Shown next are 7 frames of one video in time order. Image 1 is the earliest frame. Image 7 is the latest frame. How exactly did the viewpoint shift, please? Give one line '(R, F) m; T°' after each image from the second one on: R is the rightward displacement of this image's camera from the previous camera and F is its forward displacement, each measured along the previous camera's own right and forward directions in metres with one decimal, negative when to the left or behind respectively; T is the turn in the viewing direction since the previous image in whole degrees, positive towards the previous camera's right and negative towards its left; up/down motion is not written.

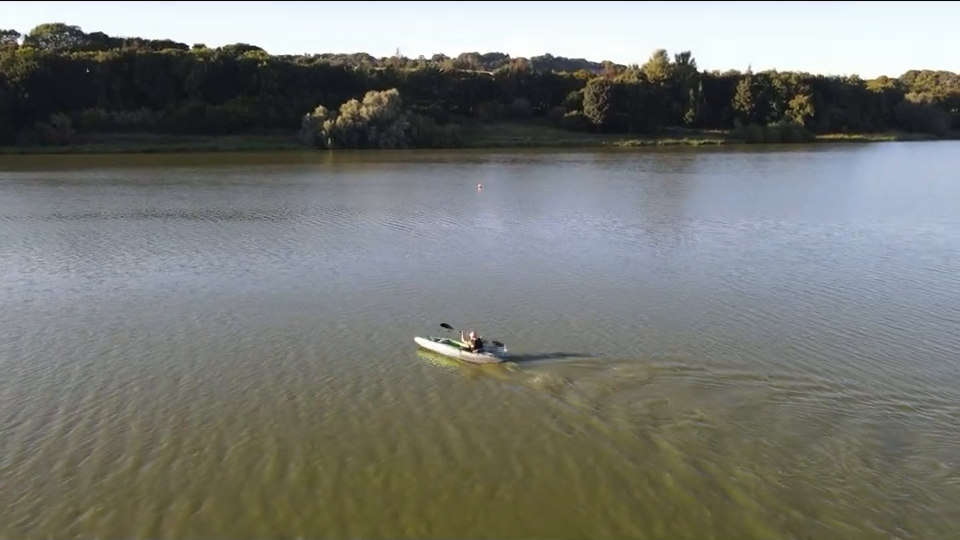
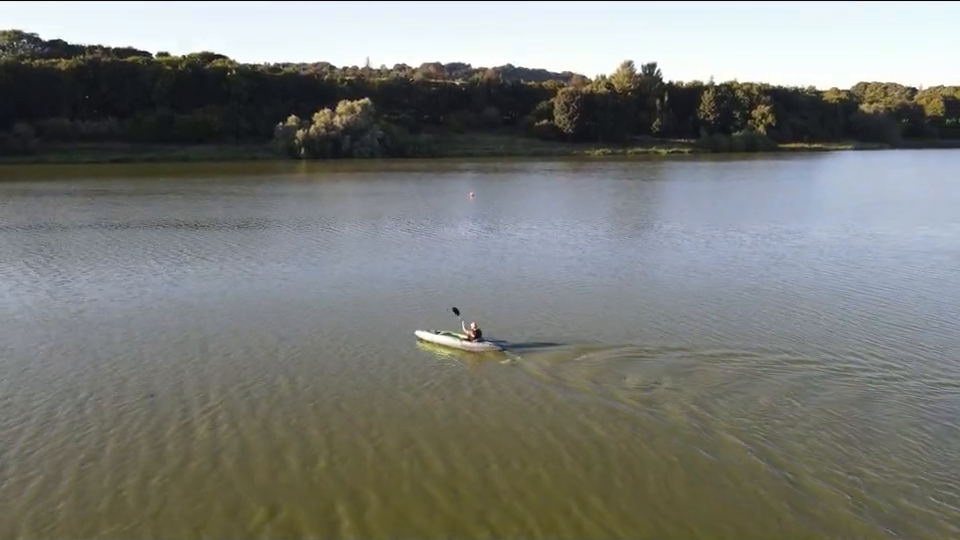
(-3.1, -0.2) m; +3°
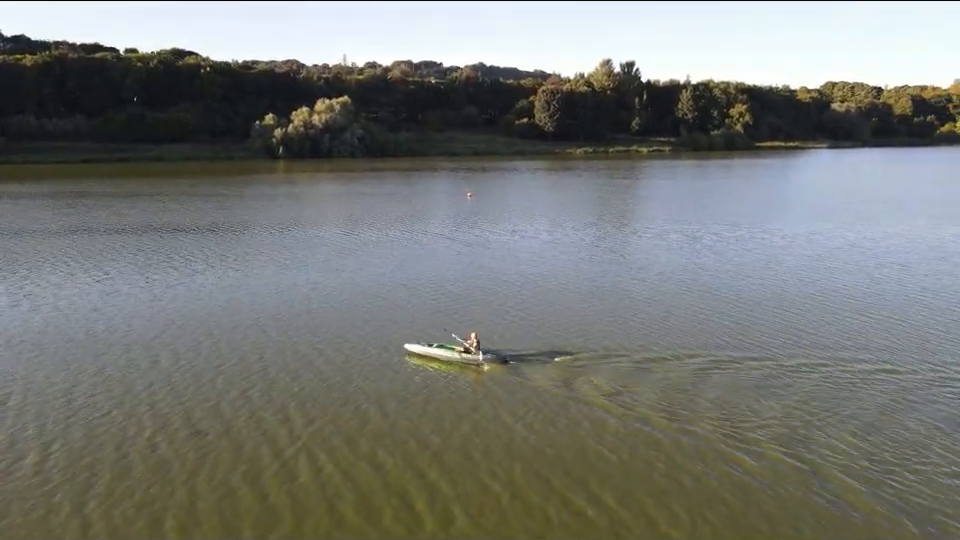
(-2.6, +1.7) m; +2°
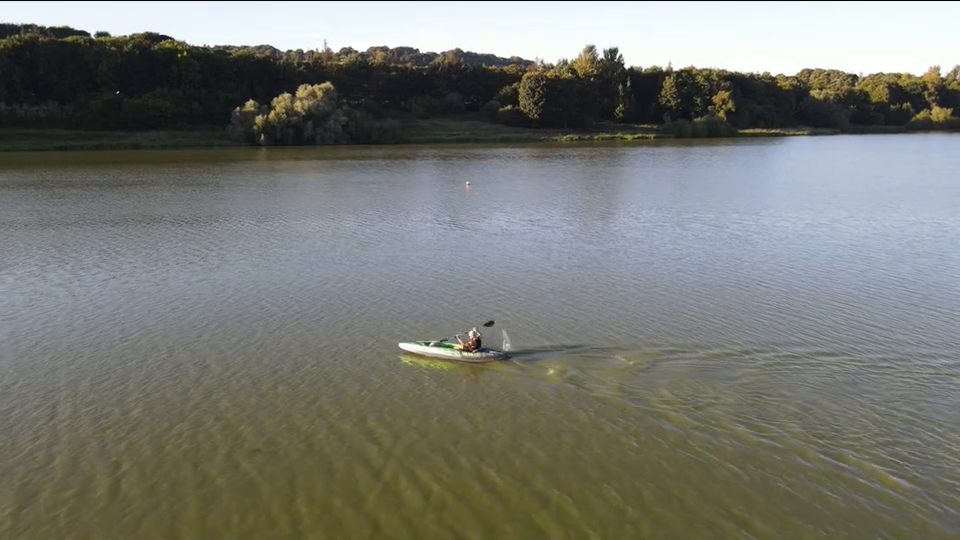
(-2.0, +1.2) m; +2°
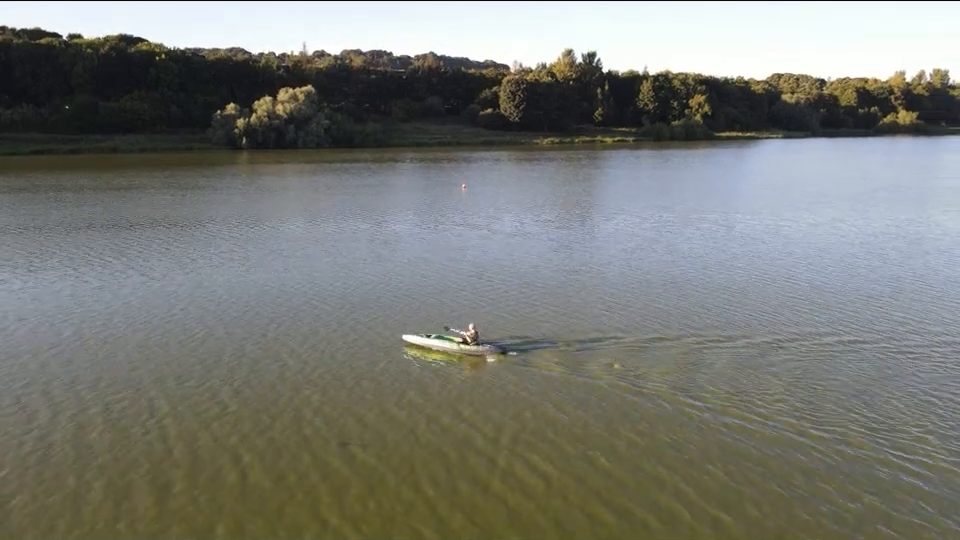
(-2.1, -0.2) m; +2°
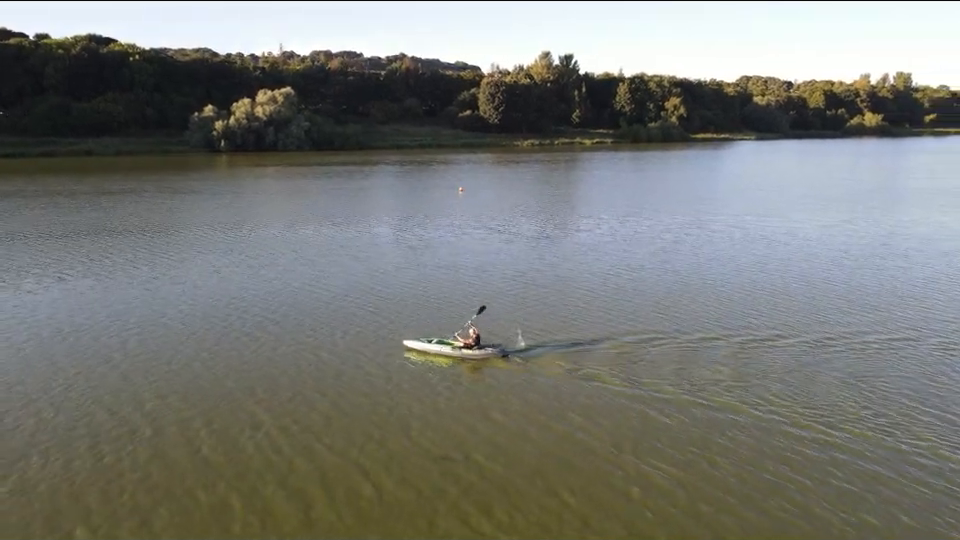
(-2.4, +0.4) m; +2°
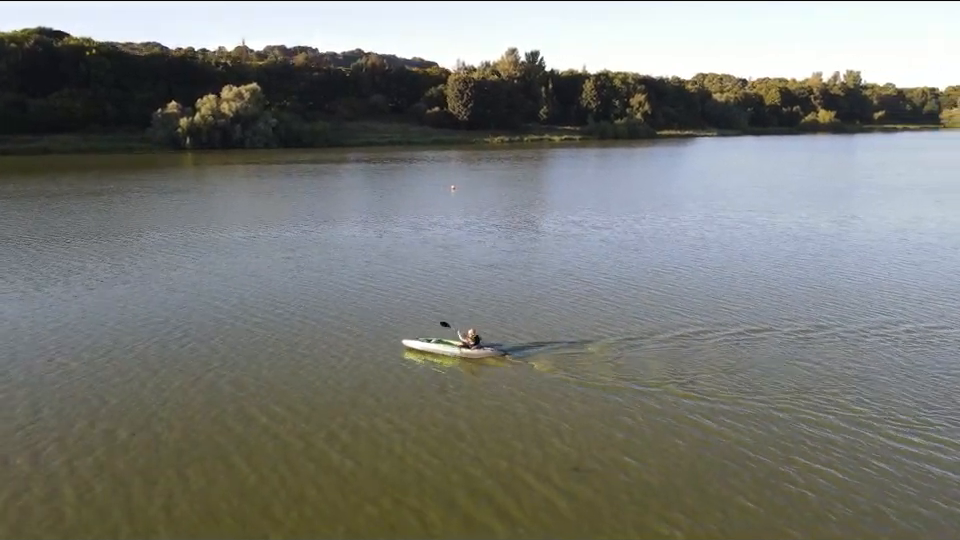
(-3.1, +1.0) m; +4°
